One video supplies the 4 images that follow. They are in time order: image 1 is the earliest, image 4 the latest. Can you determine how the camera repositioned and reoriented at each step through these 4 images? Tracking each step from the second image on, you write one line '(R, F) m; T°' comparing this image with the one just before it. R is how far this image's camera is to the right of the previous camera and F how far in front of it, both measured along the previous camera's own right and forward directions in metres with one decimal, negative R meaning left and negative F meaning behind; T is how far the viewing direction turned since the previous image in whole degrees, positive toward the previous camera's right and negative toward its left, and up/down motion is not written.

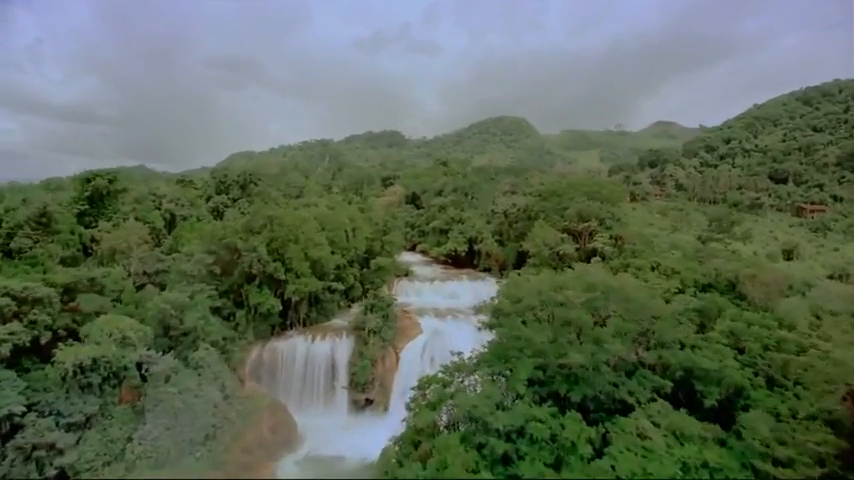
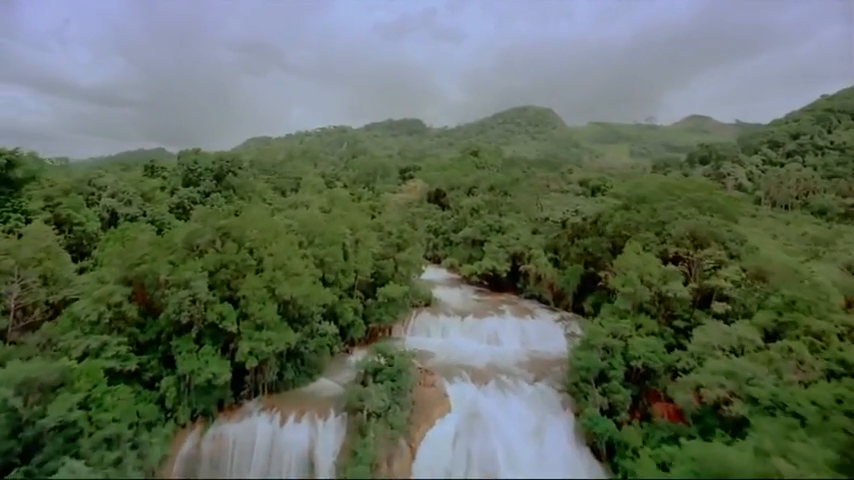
(-0.6, +8.1) m; -2°
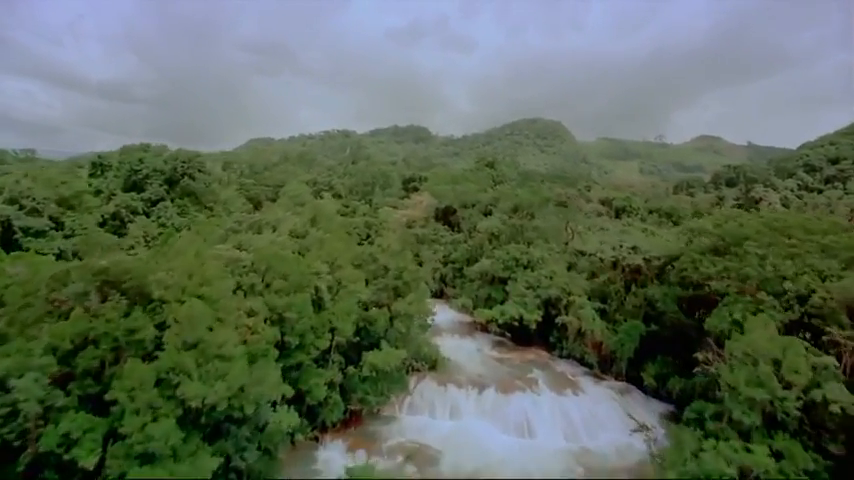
(-0.3, +5.8) m; 0°
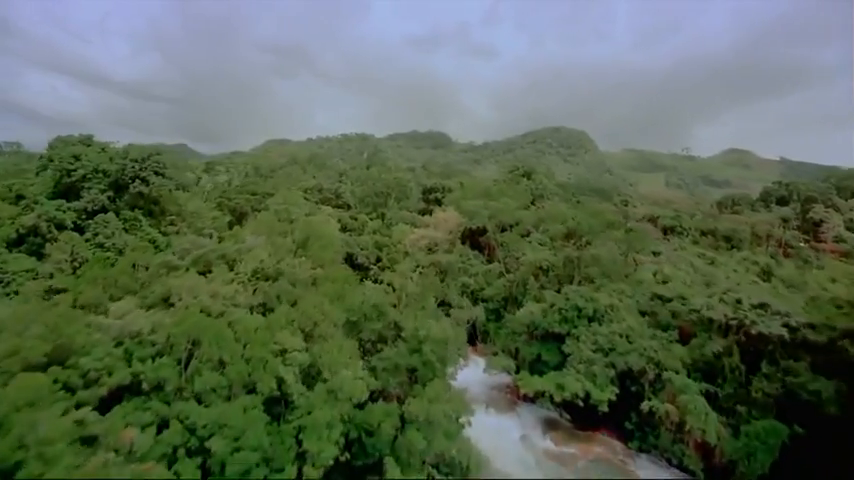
(-0.4, +5.4) m; -2°
